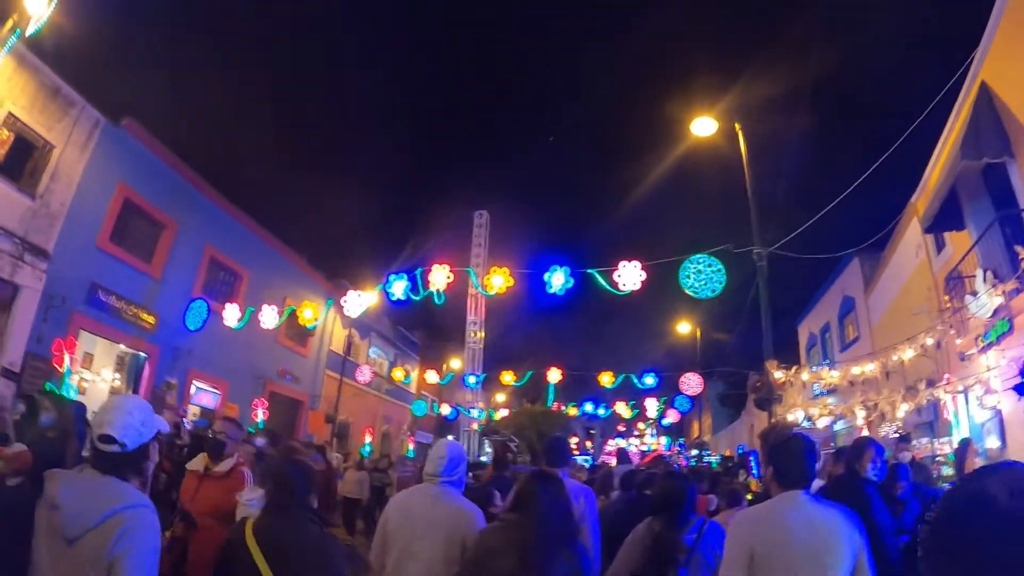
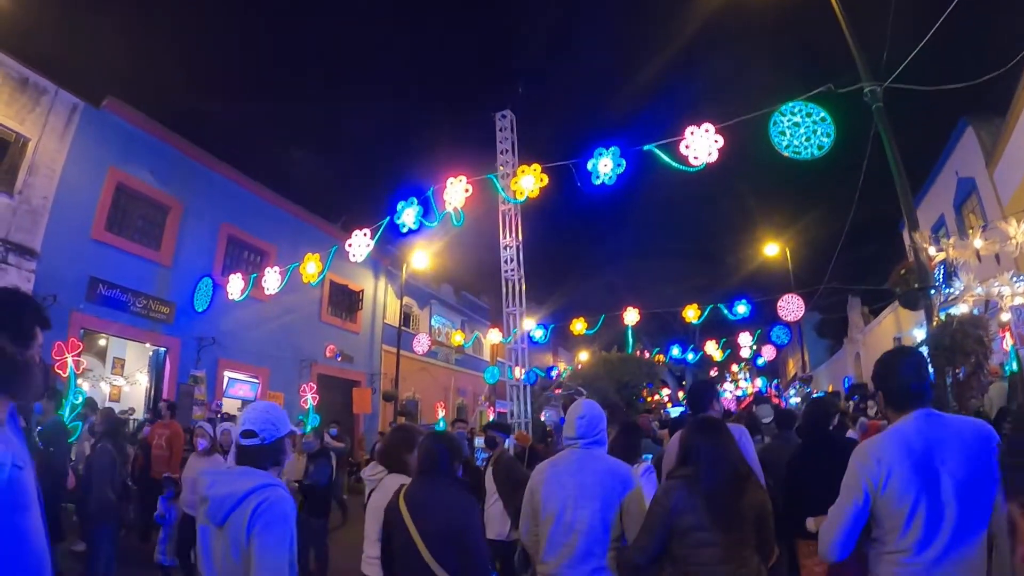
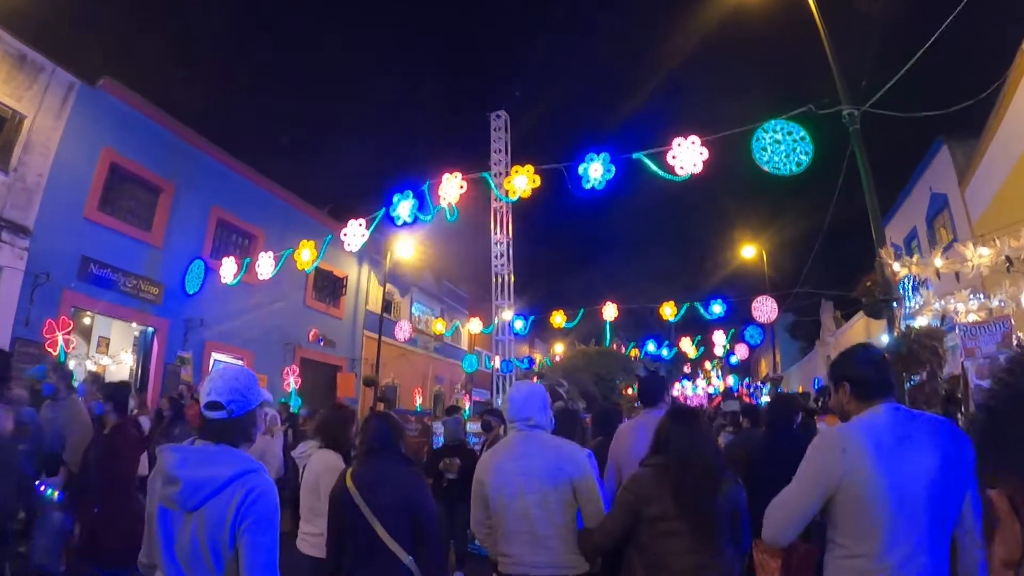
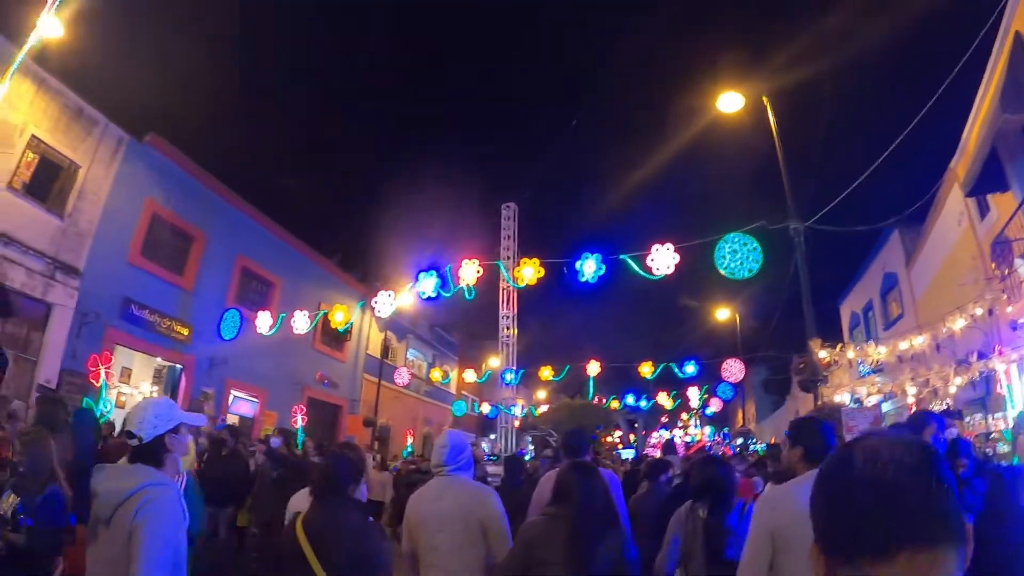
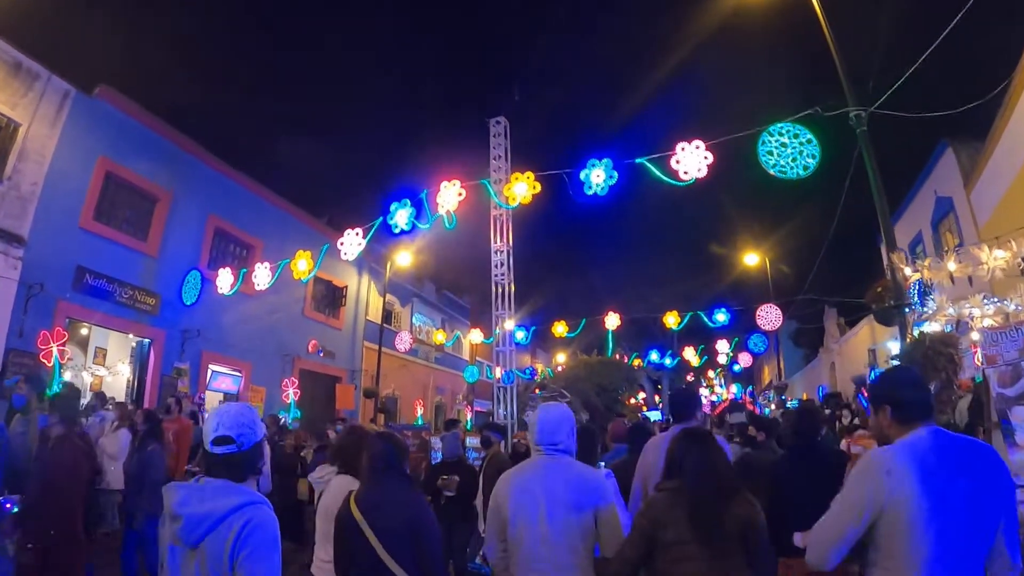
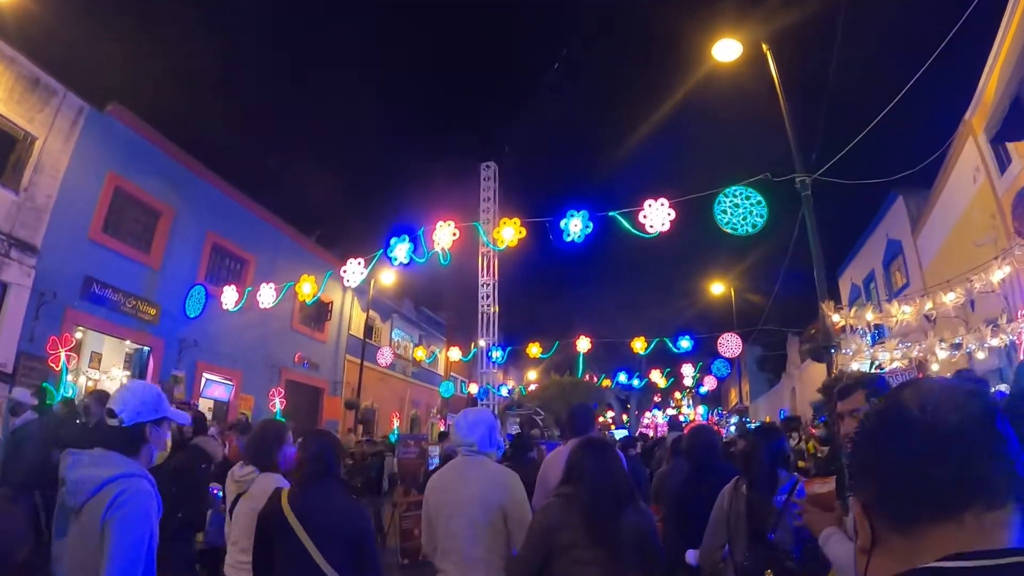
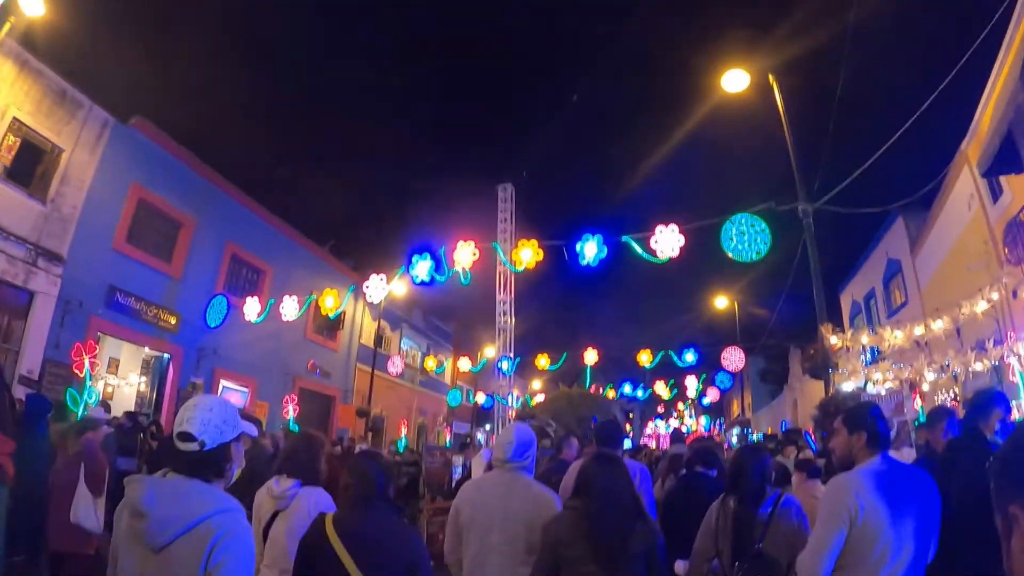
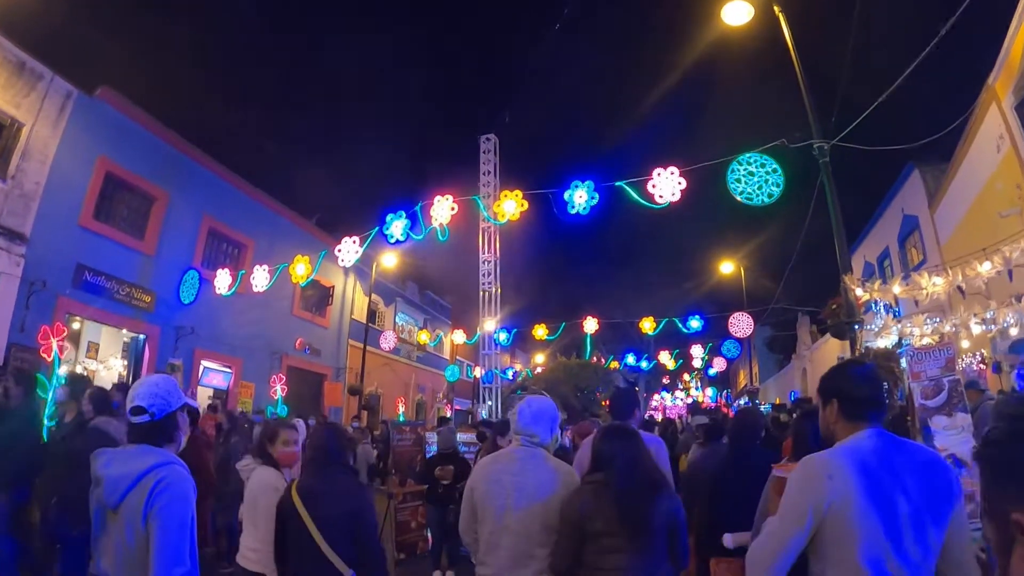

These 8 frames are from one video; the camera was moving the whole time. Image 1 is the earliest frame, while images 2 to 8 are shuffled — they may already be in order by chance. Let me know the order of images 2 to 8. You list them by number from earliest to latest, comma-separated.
4, 7, 6, 8, 3, 5, 2
